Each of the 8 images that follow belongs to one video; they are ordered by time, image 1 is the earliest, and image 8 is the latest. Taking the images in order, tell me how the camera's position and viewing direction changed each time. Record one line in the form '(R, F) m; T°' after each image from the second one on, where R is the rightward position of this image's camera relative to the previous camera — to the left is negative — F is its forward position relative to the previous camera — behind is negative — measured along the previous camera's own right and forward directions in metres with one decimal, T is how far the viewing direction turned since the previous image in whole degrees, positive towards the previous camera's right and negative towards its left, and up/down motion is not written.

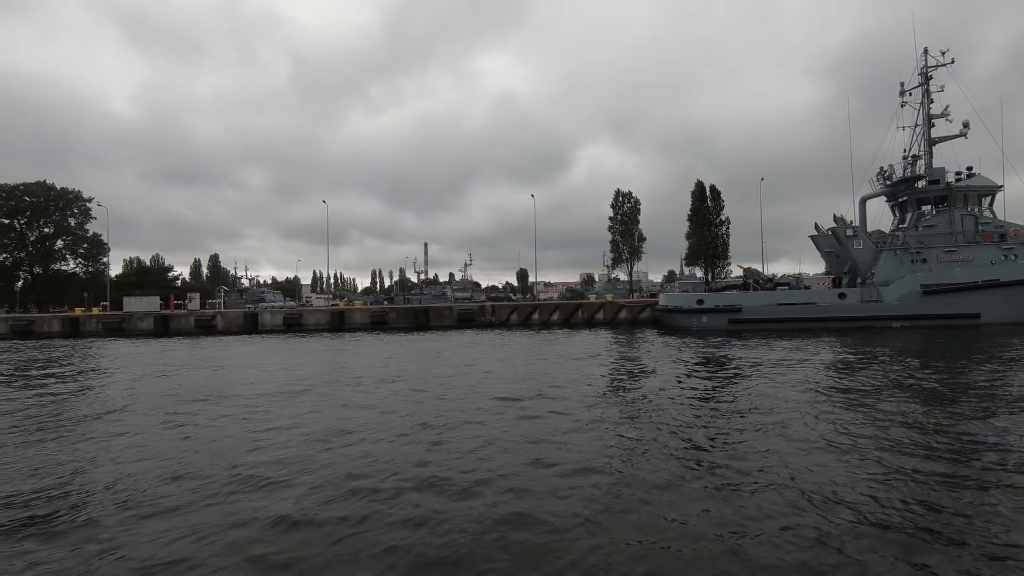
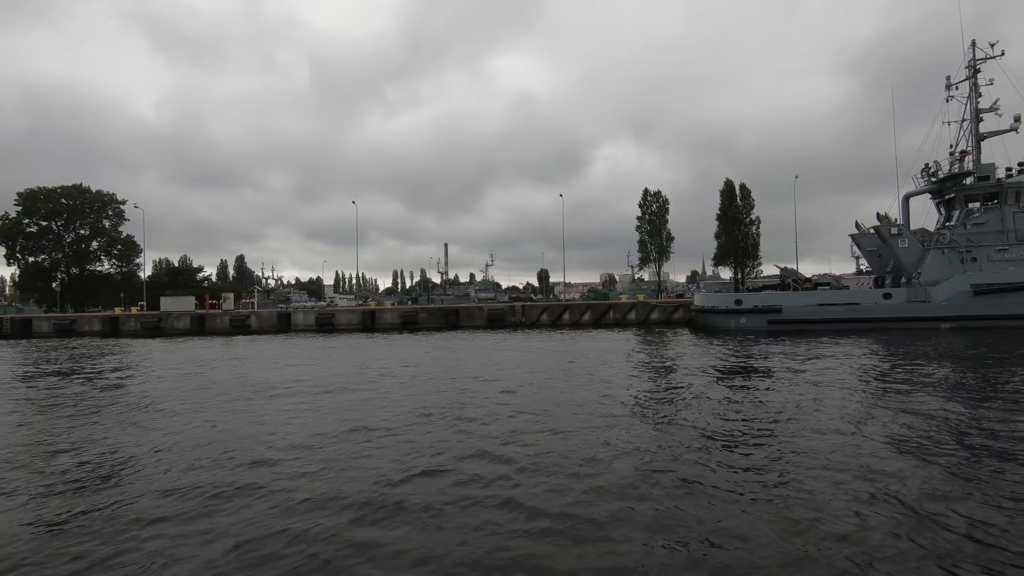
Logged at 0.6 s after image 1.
(-0.5, 0.0) m; -2°
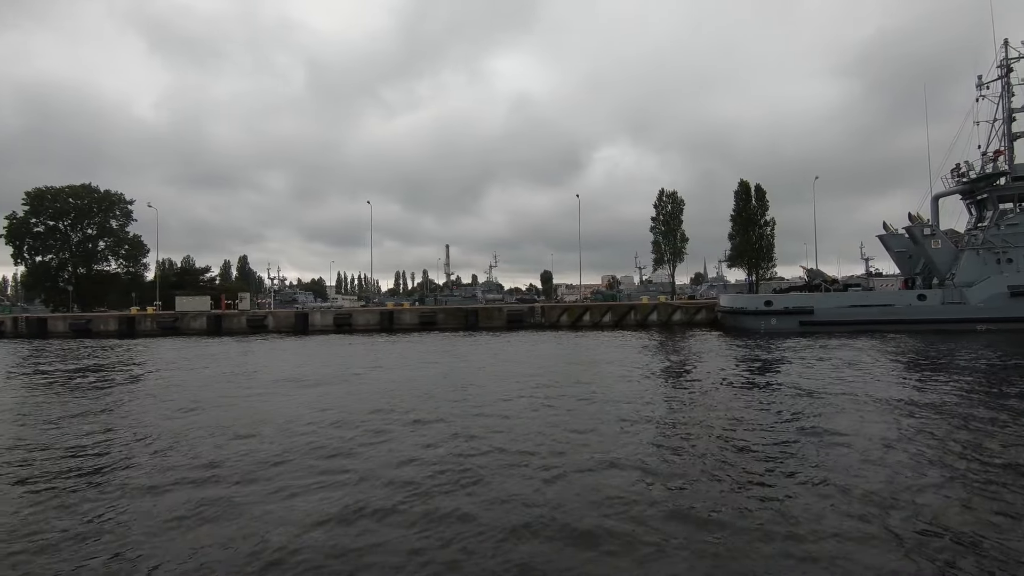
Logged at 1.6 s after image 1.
(-0.9, +0.2) m; 0°
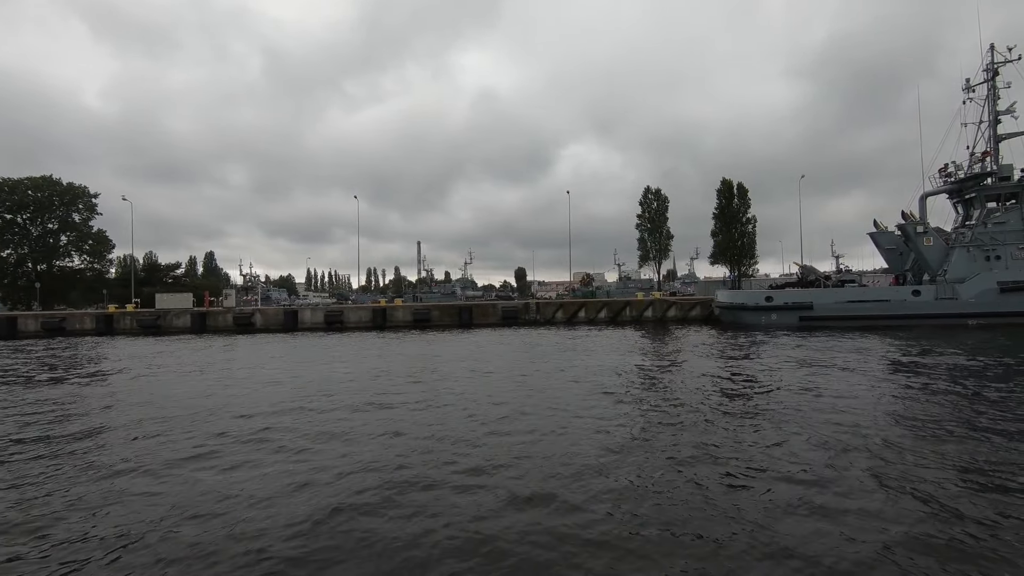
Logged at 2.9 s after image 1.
(-1.0, +0.2) m; +3°
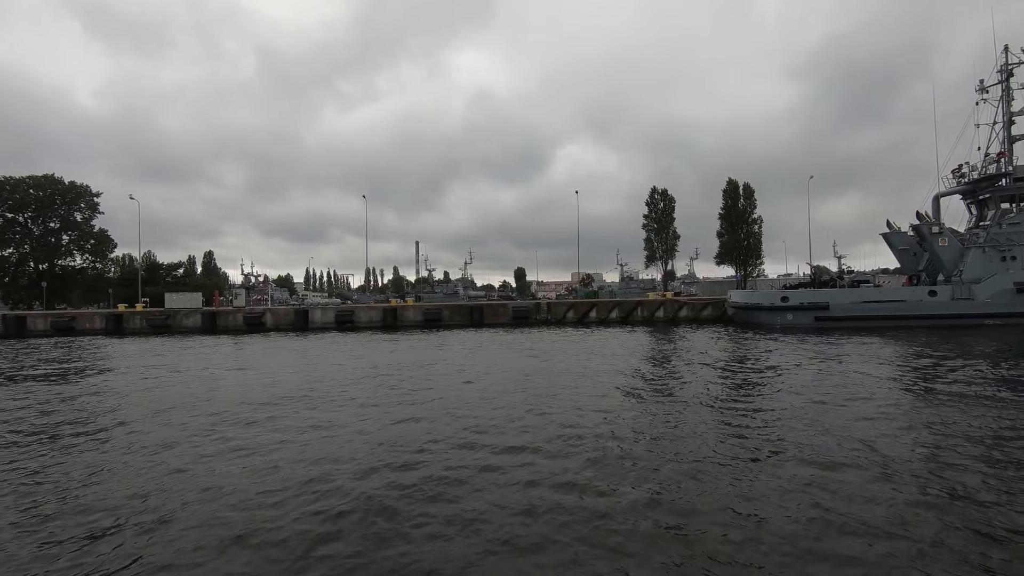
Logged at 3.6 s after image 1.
(-0.6, 0.0) m; 0°
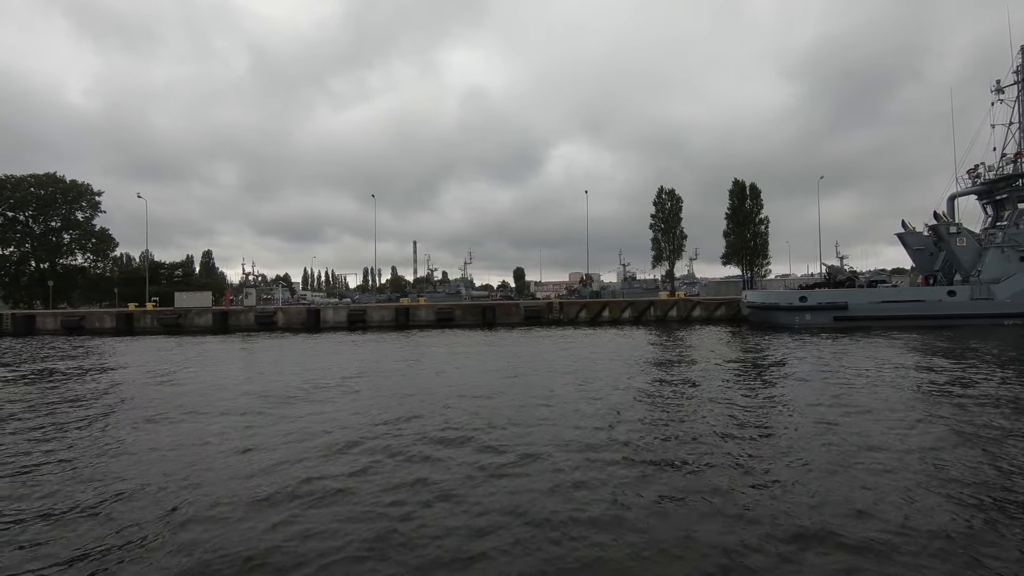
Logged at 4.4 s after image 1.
(-0.7, 0.0) m; 0°
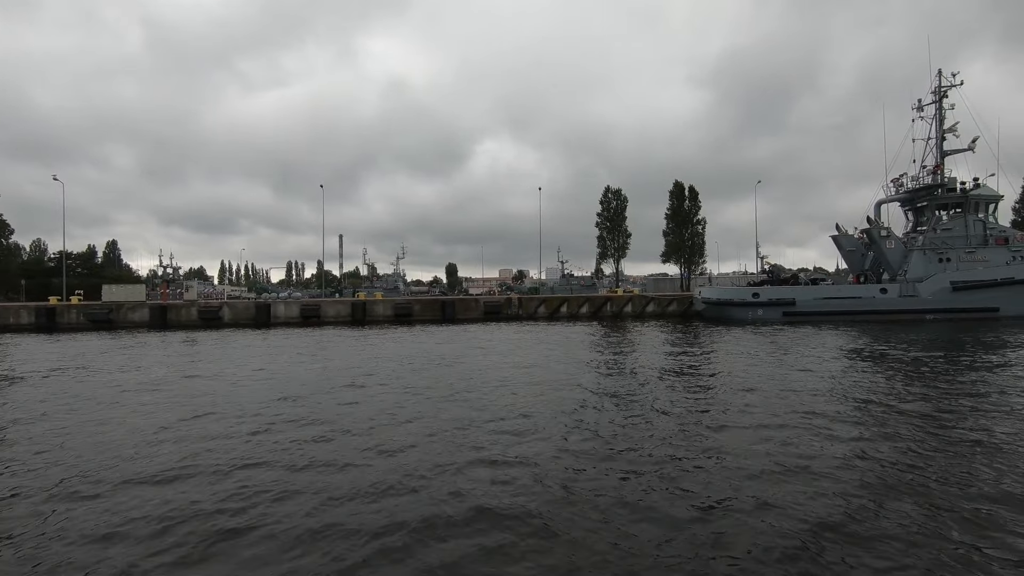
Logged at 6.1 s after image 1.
(-1.0, +0.1) m; +7°
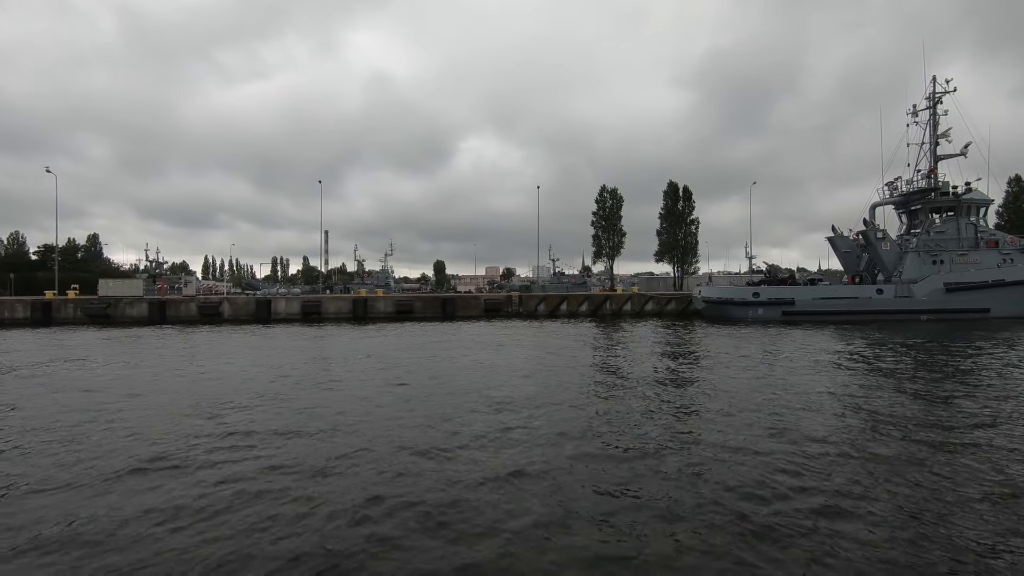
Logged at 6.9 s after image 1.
(-0.6, -0.1) m; +1°
